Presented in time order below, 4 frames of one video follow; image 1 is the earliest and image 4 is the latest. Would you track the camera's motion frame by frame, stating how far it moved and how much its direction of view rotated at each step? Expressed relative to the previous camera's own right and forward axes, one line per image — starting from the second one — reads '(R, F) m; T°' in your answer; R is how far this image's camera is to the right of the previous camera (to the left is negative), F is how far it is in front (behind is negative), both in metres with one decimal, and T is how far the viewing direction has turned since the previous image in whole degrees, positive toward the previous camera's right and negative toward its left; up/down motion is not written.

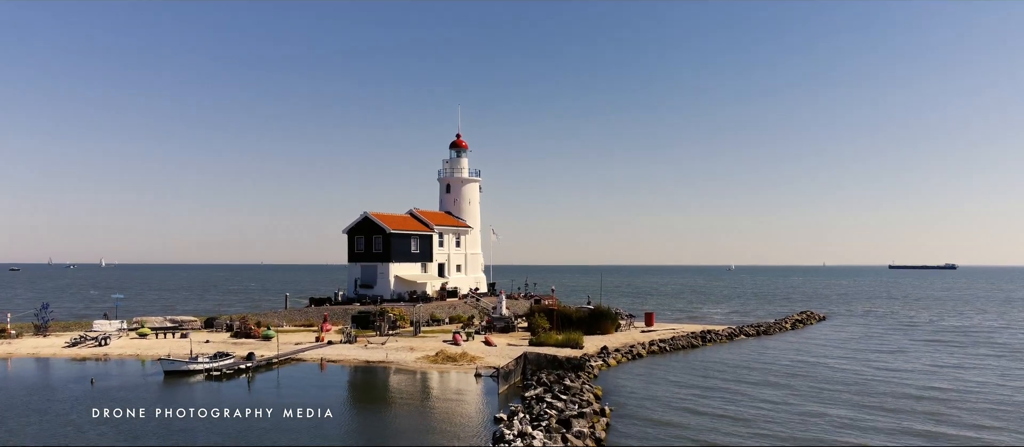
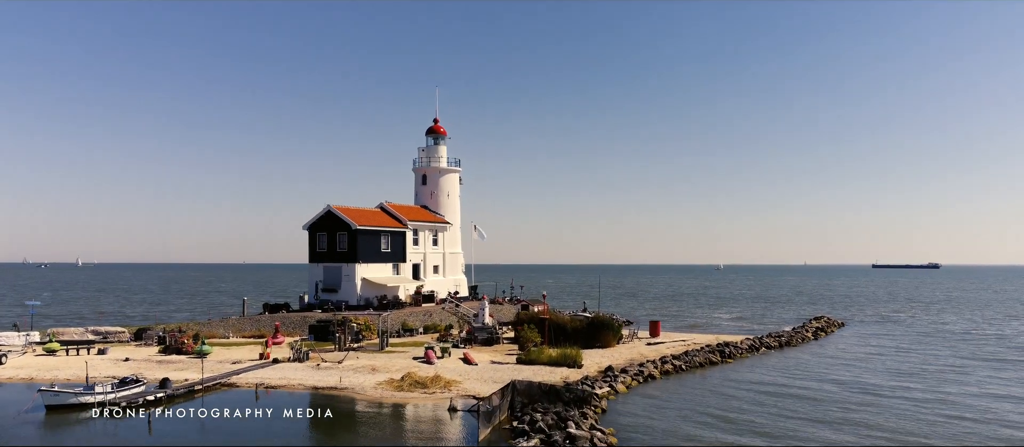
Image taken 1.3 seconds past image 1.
(0.0, +7.7) m; +1°
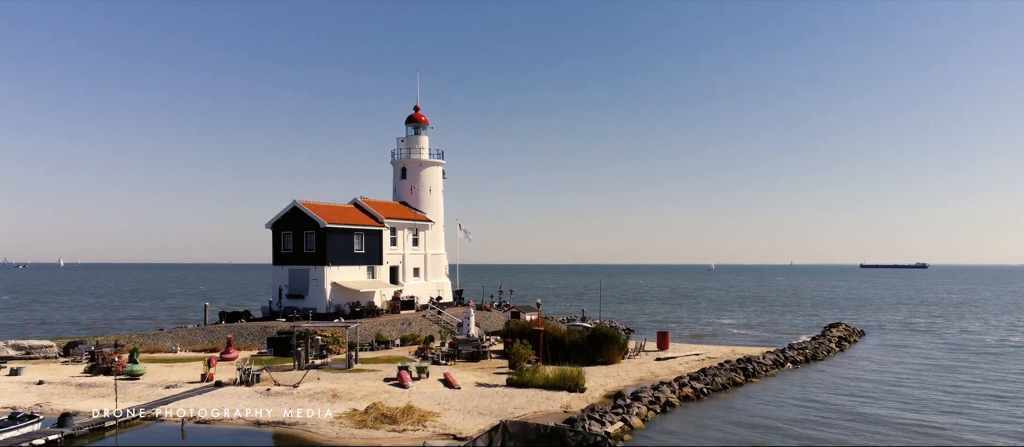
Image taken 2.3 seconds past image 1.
(-0.1, +5.9) m; +1°
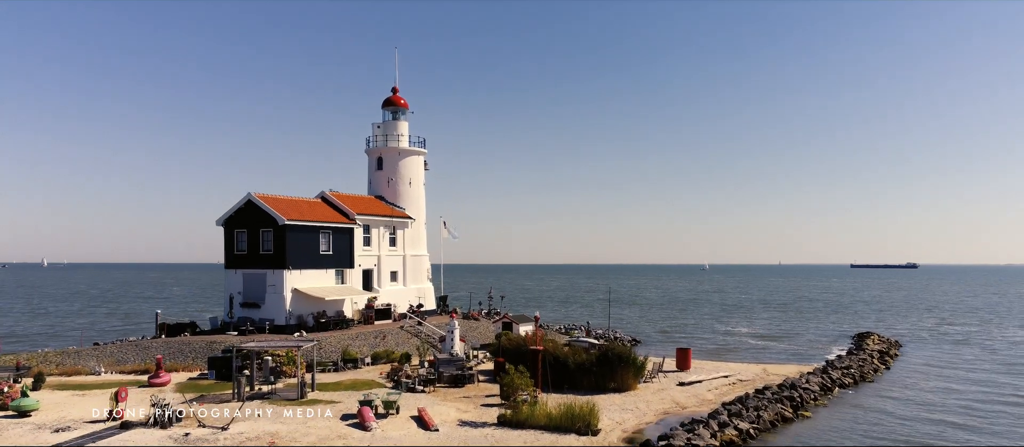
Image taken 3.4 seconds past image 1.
(-0.1, +6.9) m; +1°
